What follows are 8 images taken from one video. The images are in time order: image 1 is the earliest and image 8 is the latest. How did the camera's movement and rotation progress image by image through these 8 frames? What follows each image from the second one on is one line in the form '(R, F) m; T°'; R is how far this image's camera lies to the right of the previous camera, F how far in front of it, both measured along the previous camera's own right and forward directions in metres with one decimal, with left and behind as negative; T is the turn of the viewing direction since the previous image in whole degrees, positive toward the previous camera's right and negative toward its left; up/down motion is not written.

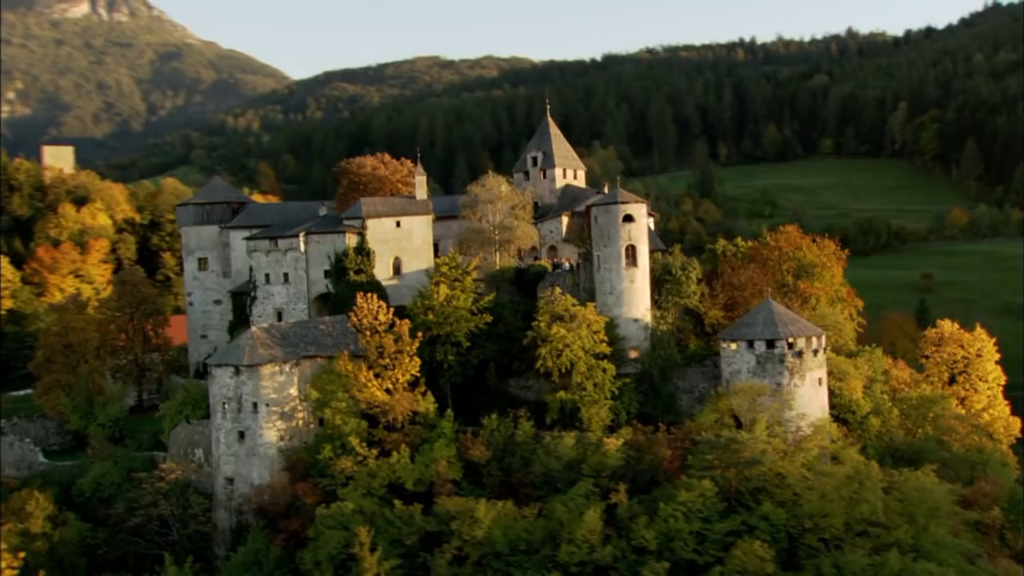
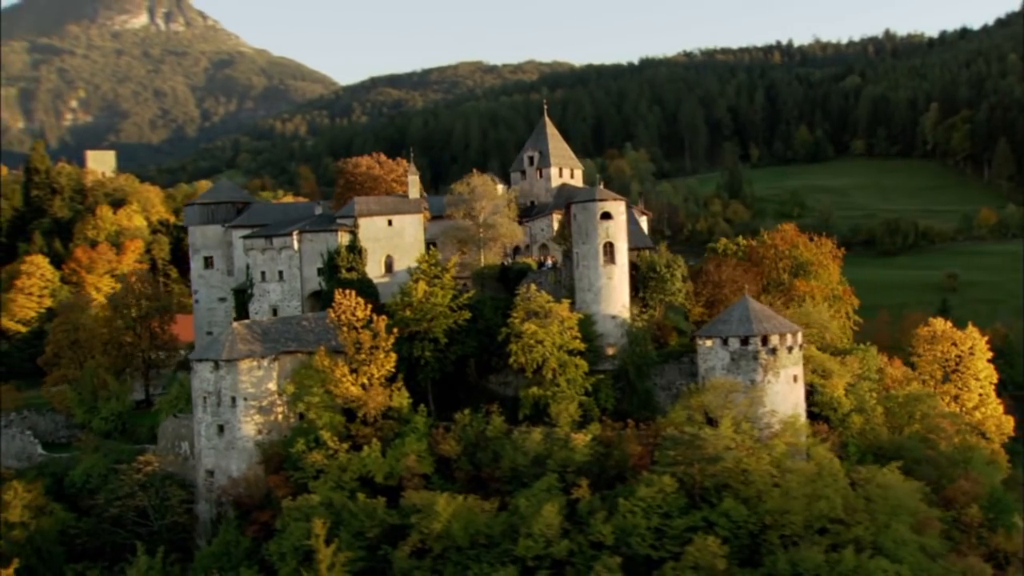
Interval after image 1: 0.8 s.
(+2.8, -0.1) m; -3°
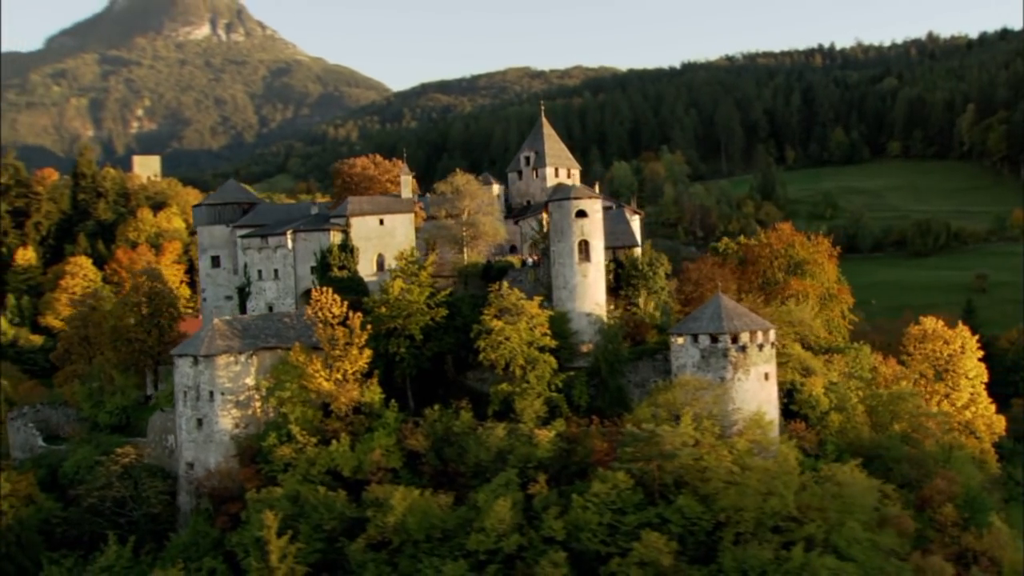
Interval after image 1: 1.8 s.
(+3.1, -0.1) m; -3°
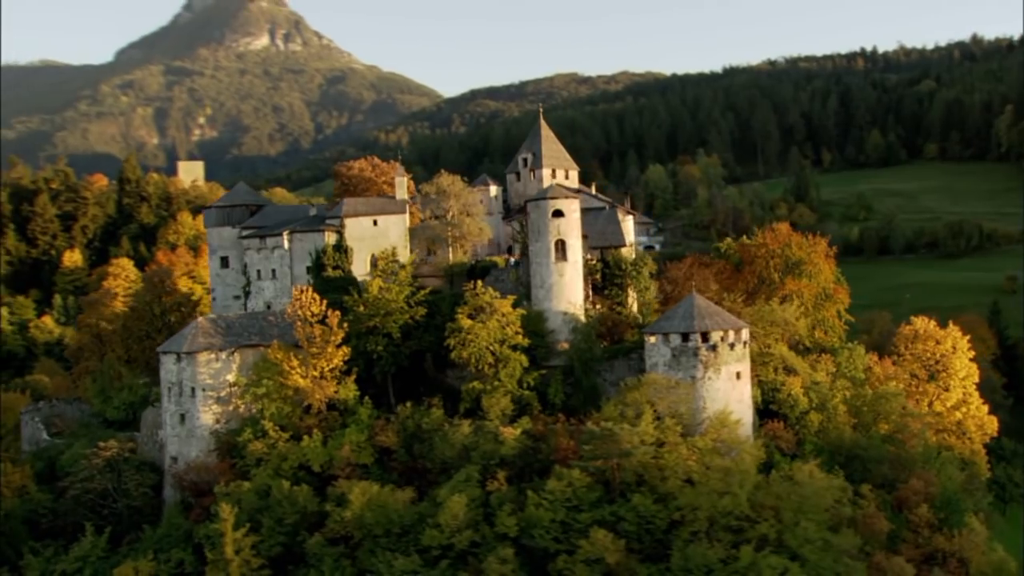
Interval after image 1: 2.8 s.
(+3.1, -0.1) m; -3°
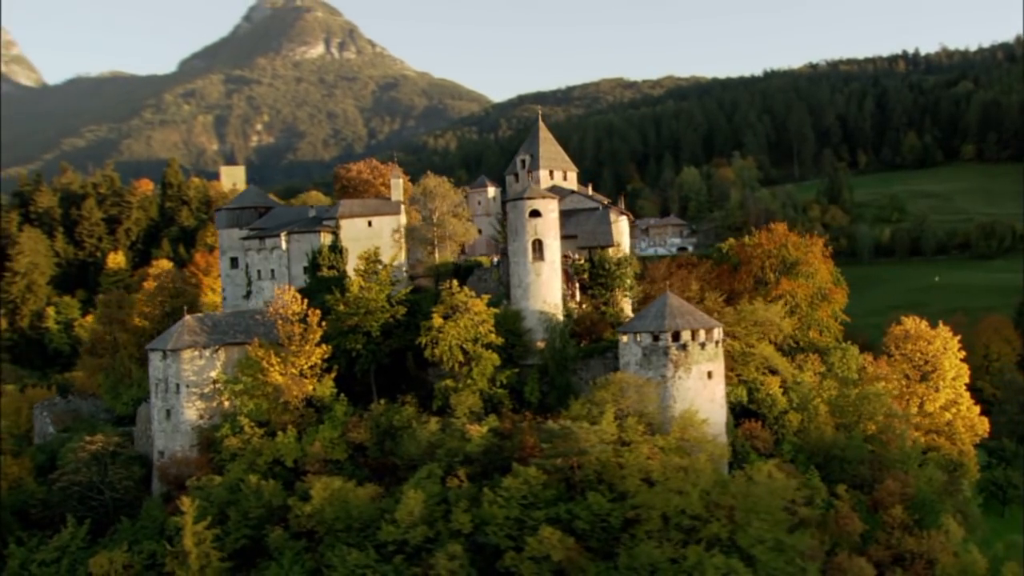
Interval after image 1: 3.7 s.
(+3.0, -0.1) m; -3°
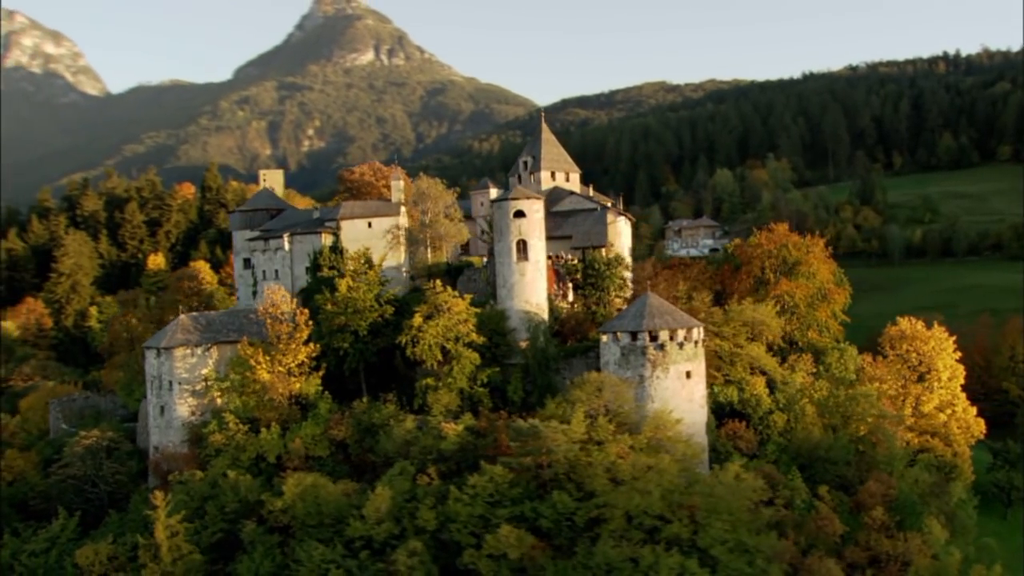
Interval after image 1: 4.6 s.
(+2.6, -0.2) m; -3°
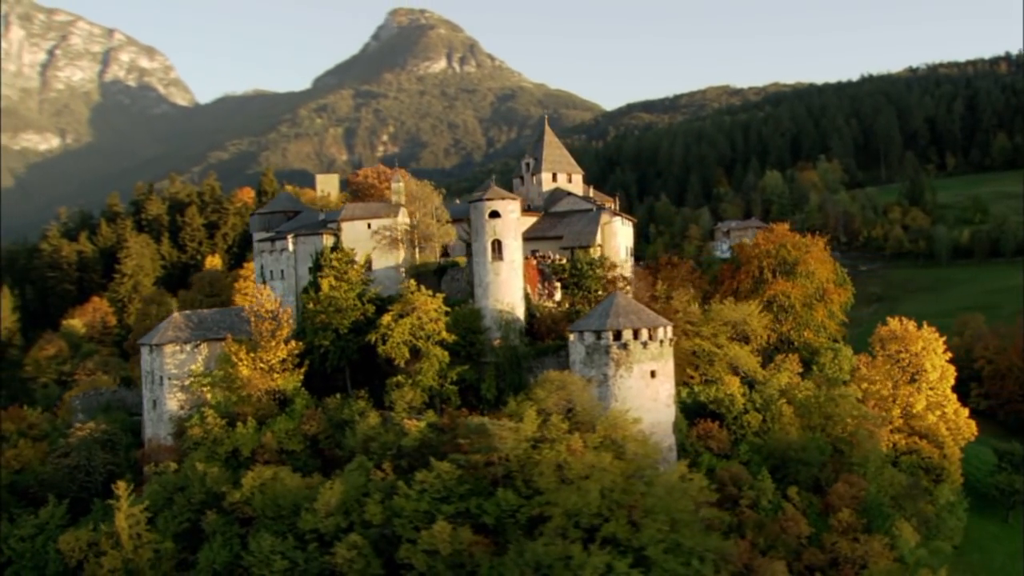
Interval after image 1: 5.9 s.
(+3.9, -0.2) m; -4°
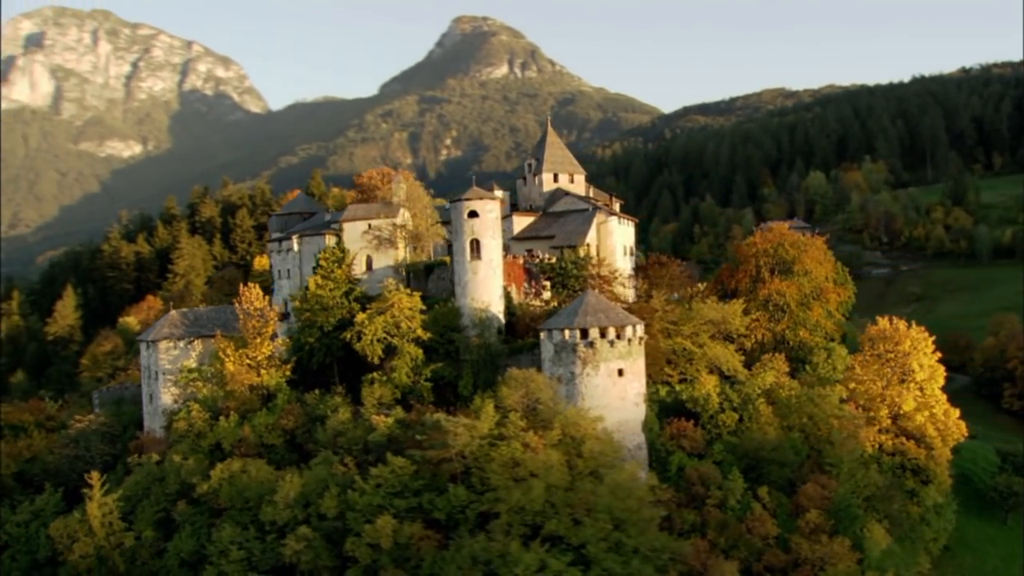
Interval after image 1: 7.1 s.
(+3.4, -0.2) m; -4°
